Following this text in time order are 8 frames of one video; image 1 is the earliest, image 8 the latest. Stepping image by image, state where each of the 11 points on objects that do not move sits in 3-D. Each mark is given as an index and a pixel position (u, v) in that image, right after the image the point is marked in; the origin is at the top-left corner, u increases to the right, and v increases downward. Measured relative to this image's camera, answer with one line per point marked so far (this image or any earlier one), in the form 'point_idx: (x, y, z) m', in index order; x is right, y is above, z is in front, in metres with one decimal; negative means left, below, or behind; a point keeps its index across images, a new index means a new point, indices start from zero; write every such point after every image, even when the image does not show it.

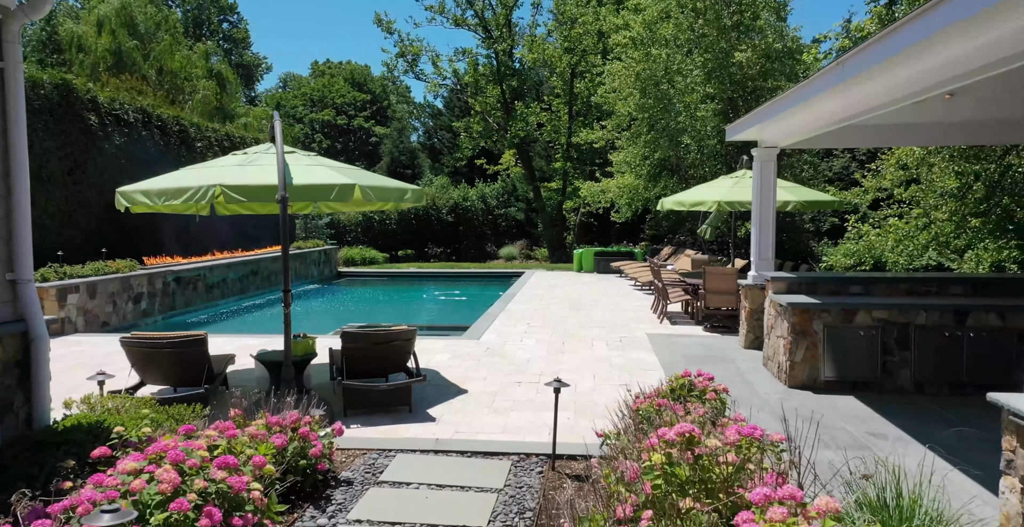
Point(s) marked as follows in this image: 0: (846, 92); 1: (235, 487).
0: (+2.3, +1.2, +4.9) m
1: (-1.1, -0.9, +2.9) m
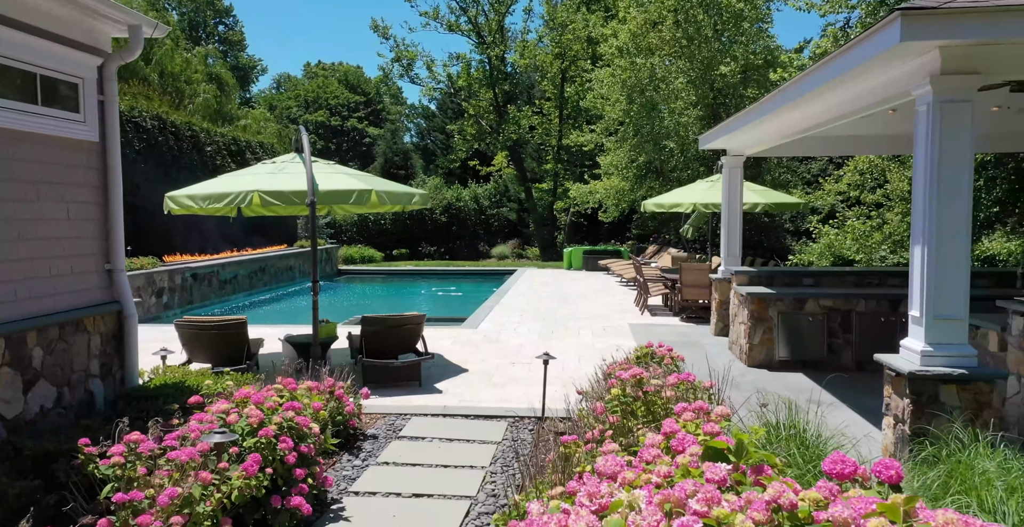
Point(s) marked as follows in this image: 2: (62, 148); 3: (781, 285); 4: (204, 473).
0: (+2.3, +1.2, +5.8) m
1: (-1.1, -0.9, +3.8) m
2: (-2.7, +0.7, +4.2) m
3: (+2.9, -0.2, +7.7) m
4: (-1.4, -0.9, +3.1) m
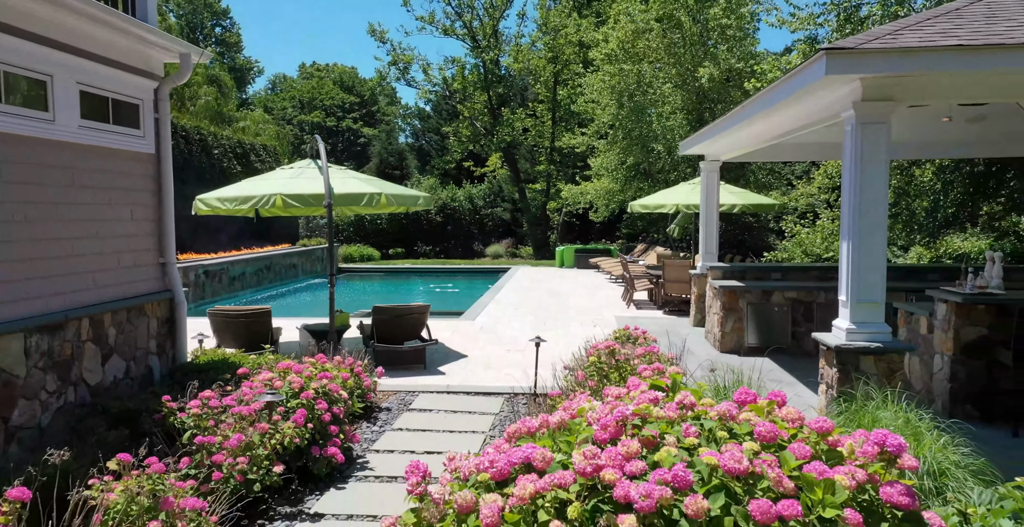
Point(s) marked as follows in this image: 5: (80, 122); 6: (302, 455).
0: (+2.2, +1.3, +6.6) m
1: (-1.1, -0.8, +4.5) m
2: (-2.7, +0.7, +4.9) m
3: (+2.9, -0.2, +8.5) m
4: (-1.4, -0.9, +3.8) m
5: (-2.7, +0.9, +4.4) m
6: (-1.2, -1.1, +4.0) m
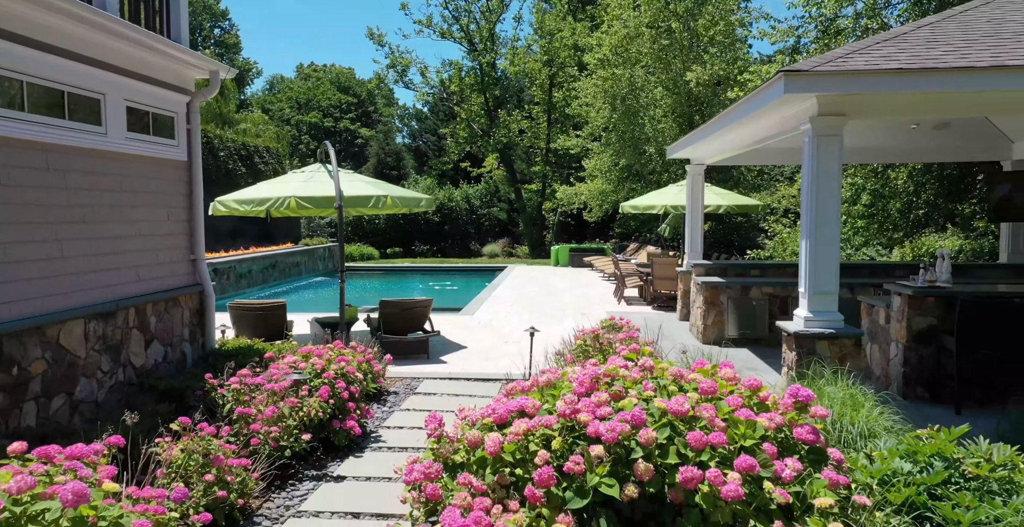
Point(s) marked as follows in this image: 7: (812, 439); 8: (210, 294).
0: (+2.2, +1.3, +7.2) m
1: (-1.2, -0.8, +5.1) m
2: (-2.7, +0.7, +5.4) m
3: (+2.8, -0.1, +9.1) m
4: (-1.4, -0.8, +4.4) m
5: (-2.7, +0.9, +5.0) m
6: (-1.2, -1.1, +4.6) m
7: (+1.1, -0.6, +2.5) m
8: (-2.5, -0.3, +5.8) m
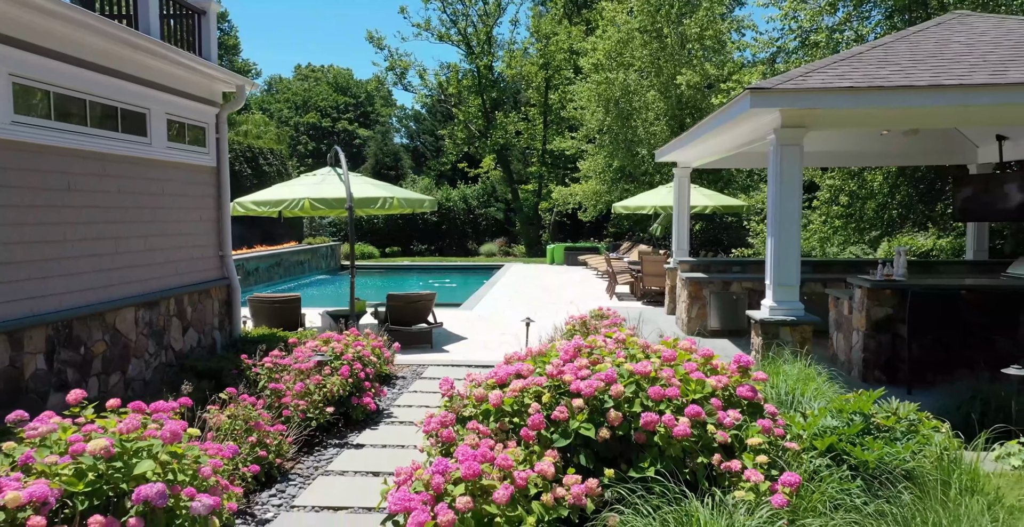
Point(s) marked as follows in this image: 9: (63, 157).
0: (+2.2, +1.4, +7.8) m
1: (-1.2, -0.7, +5.7) m
2: (-2.7, +0.8, +6.1) m
3: (+2.8, -0.1, +9.7) m
4: (-1.4, -0.8, +5.0) m
5: (-2.7, +1.0, +5.6) m
6: (-1.2, -1.0, +5.2) m
7: (+1.1, -0.6, +3.1) m
8: (-2.5, -0.2, +6.5) m
9: (-2.8, +0.6, +4.1) m
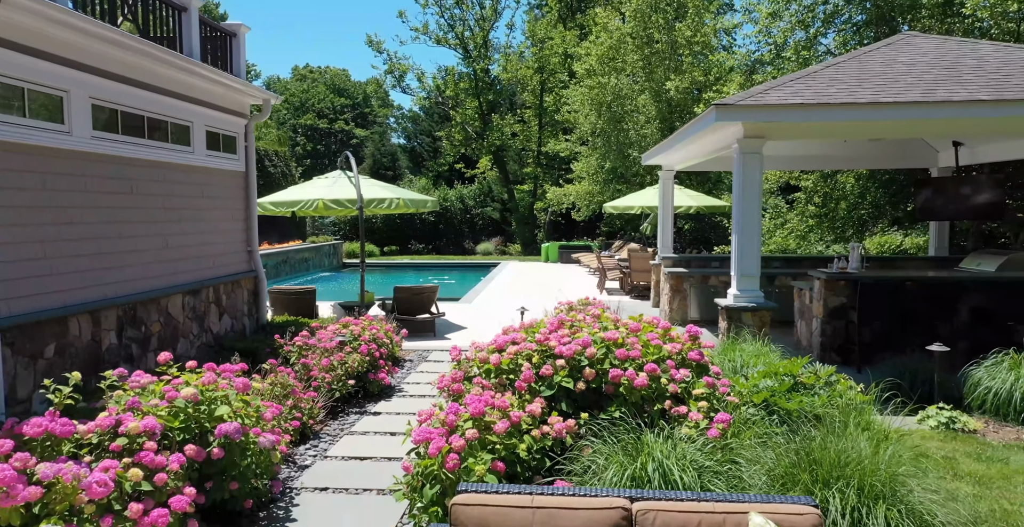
0: (+2.1, +1.4, +8.6) m
1: (-1.2, -0.7, +6.5) m
2: (-2.8, +0.8, +6.8) m
3: (+2.7, 0.0, +10.5) m
4: (-1.4, -0.8, +5.8) m
5: (-2.8, +1.0, +6.4) m
6: (-1.3, -1.0, +6.0) m
7: (+1.0, -0.5, +3.9) m
8: (-2.6, -0.2, +7.2) m
9: (-2.9, +0.7, +4.9) m
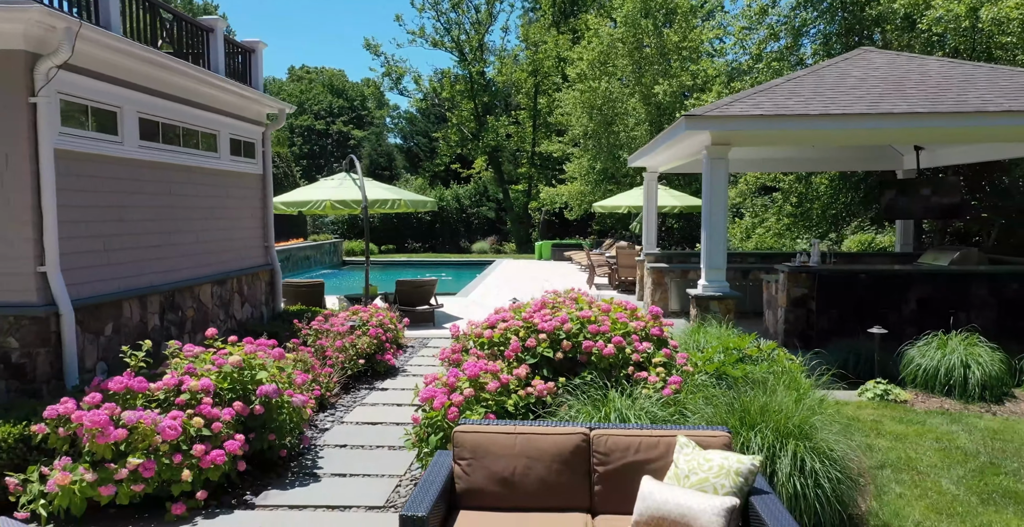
0: (+2.0, +1.5, +9.4) m
1: (-1.3, -0.6, +7.2) m
2: (-2.9, +0.9, +7.6) m
3: (+2.6, 0.0, +11.3) m
4: (-1.5, -0.7, +6.6) m
5: (-2.9, +1.1, +7.1) m
6: (-1.4, -0.9, +6.7) m
7: (+1.0, -0.5, +4.7) m
8: (-2.7, -0.1, +8.0) m
9: (-2.9, +0.8, +5.6) m
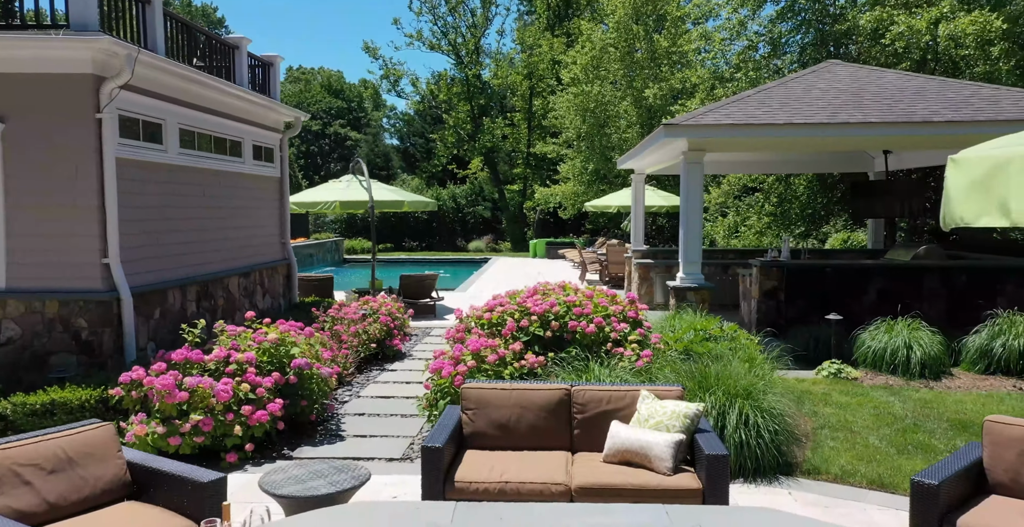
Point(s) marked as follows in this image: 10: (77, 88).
0: (+2.0, +1.5, +10.2) m
1: (-1.3, -0.6, +8.0) m
2: (-2.9, +1.0, +8.3) m
3: (+2.6, +0.1, +12.1) m
4: (-1.6, -0.6, +7.3) m
5: (-2.9, +1.1, +7.8) m
6: (-1.4, -0.8, +7.5) m
7: (+0.9, -0.4, +5.4) m
8: (-2.7, 0.0, +8.7) m
9: (-3.0, +0.8, +6.4) m
10: (-3.1, +1.3, +5.0) m
